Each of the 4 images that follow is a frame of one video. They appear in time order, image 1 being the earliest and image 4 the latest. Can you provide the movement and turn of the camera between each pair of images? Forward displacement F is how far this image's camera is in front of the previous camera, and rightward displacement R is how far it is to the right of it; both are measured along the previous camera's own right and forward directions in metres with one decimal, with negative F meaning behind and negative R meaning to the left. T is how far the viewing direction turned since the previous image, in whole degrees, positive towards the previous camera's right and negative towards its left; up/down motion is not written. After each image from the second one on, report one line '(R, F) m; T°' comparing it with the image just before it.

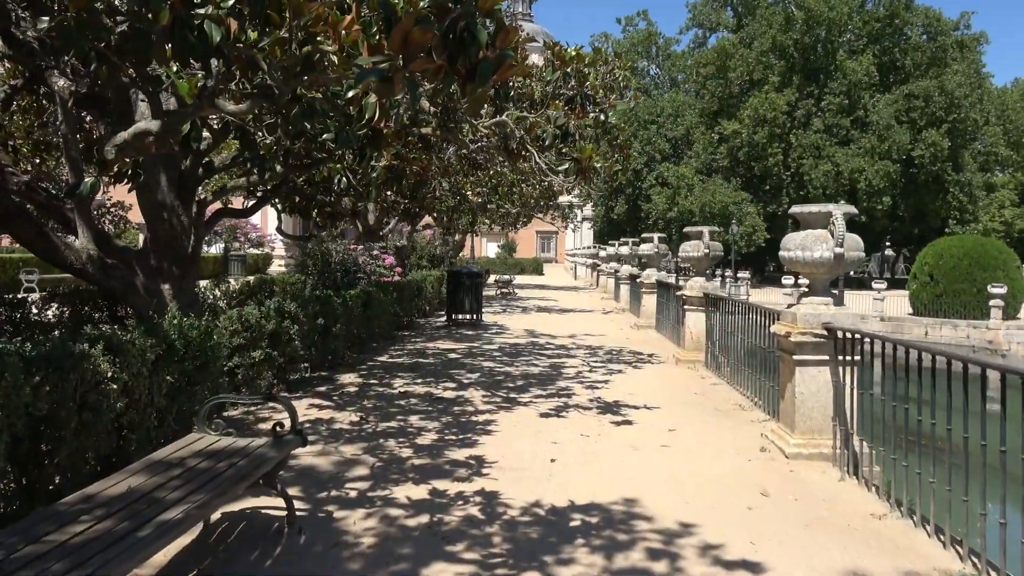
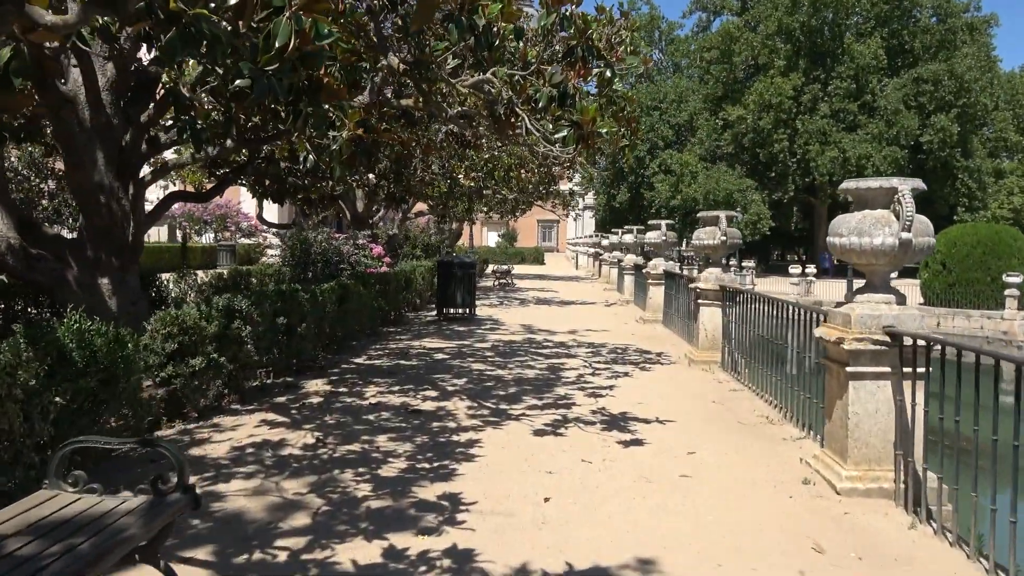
(+0.1, +1.2) m; 0°
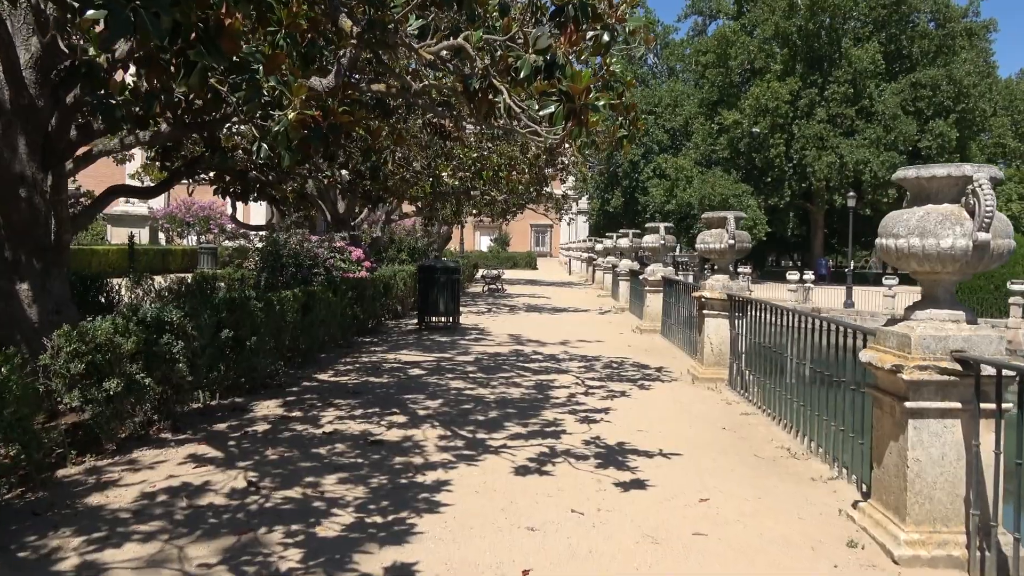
(+0.1, +1.0) m; +1°
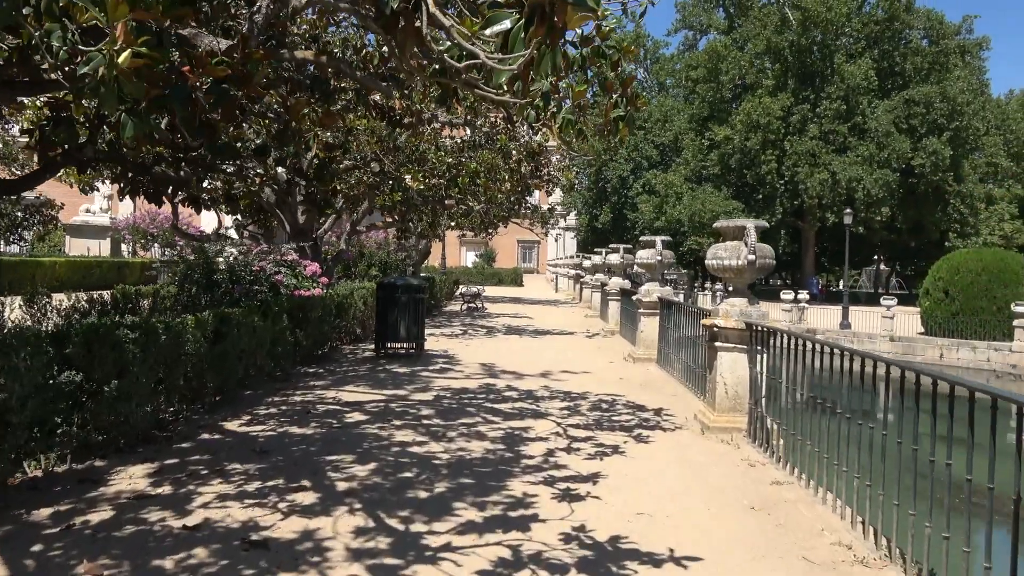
(+0.2, +1.8) m; +1°
